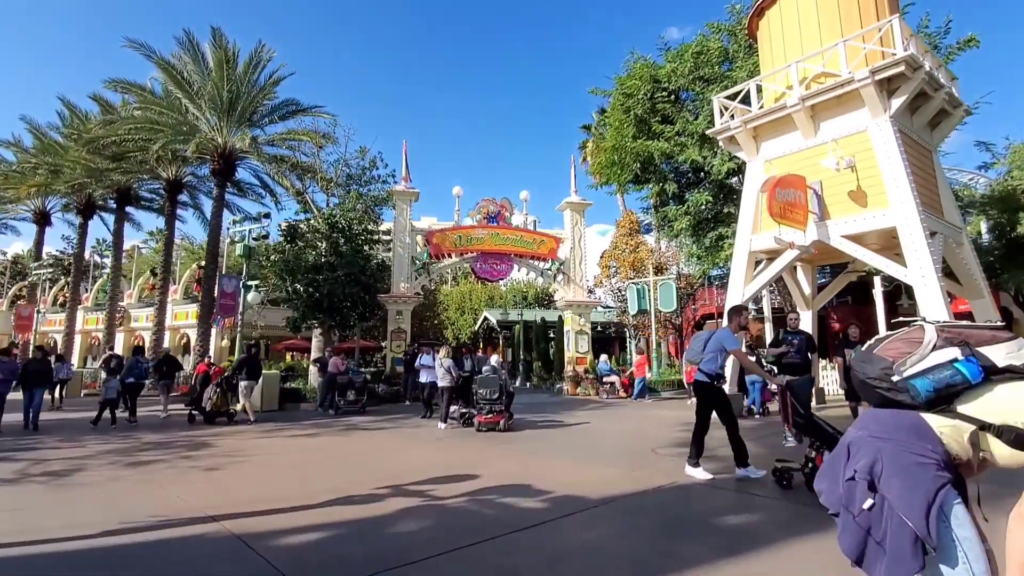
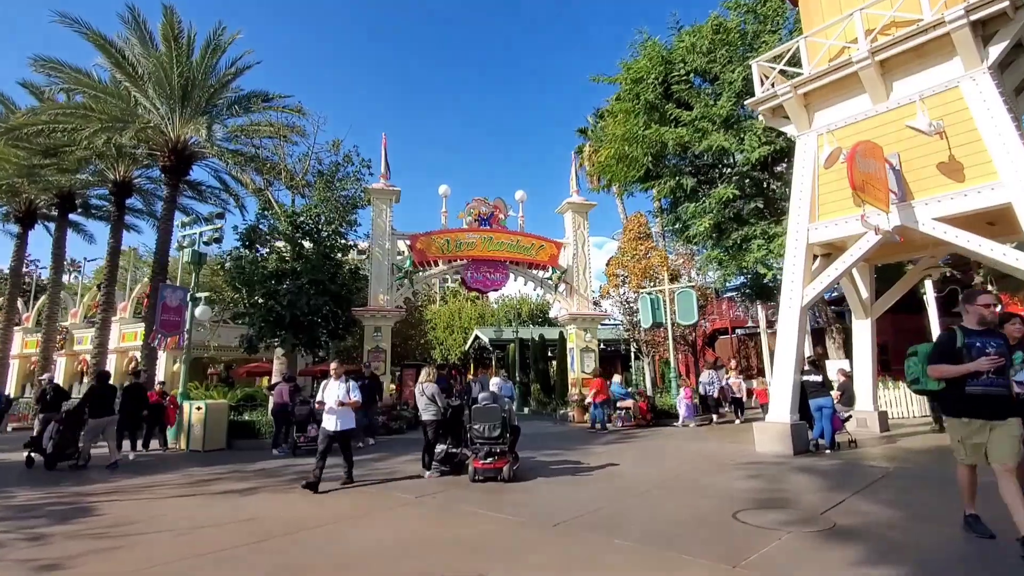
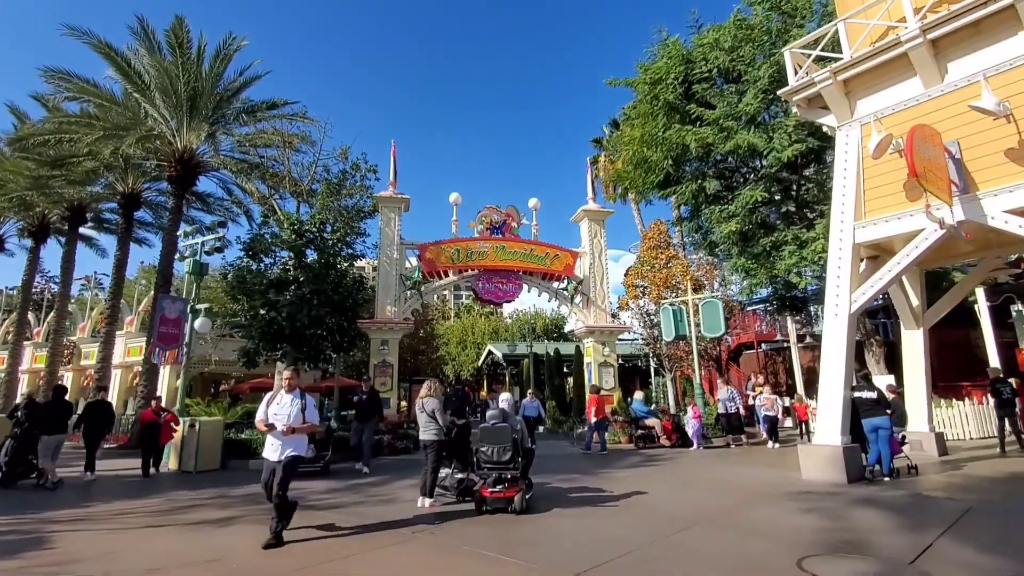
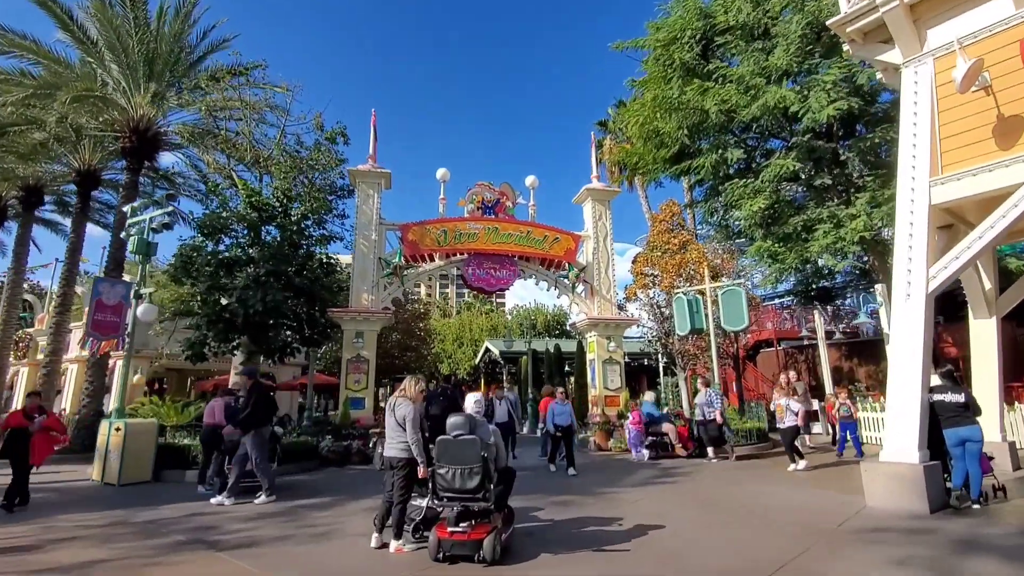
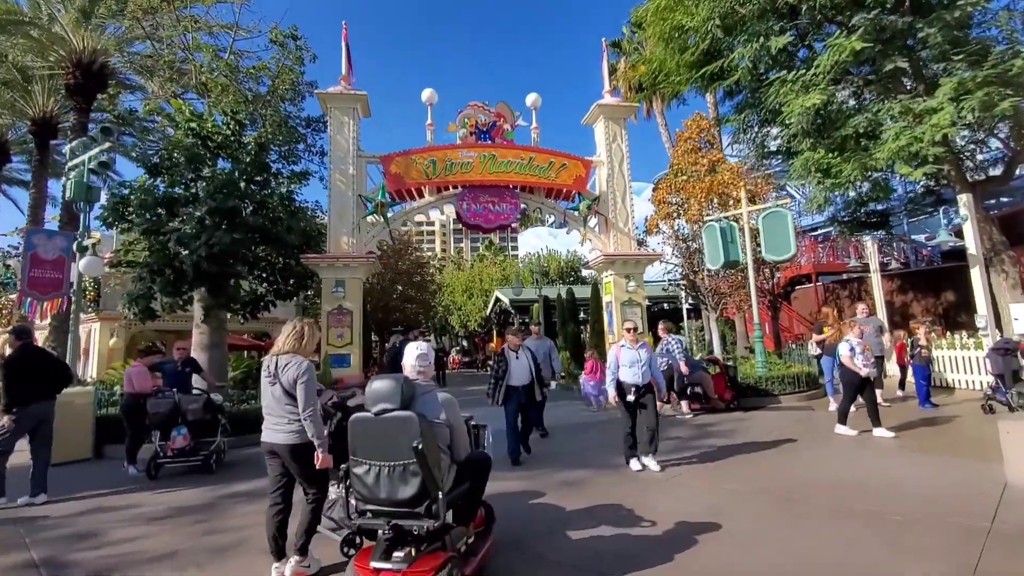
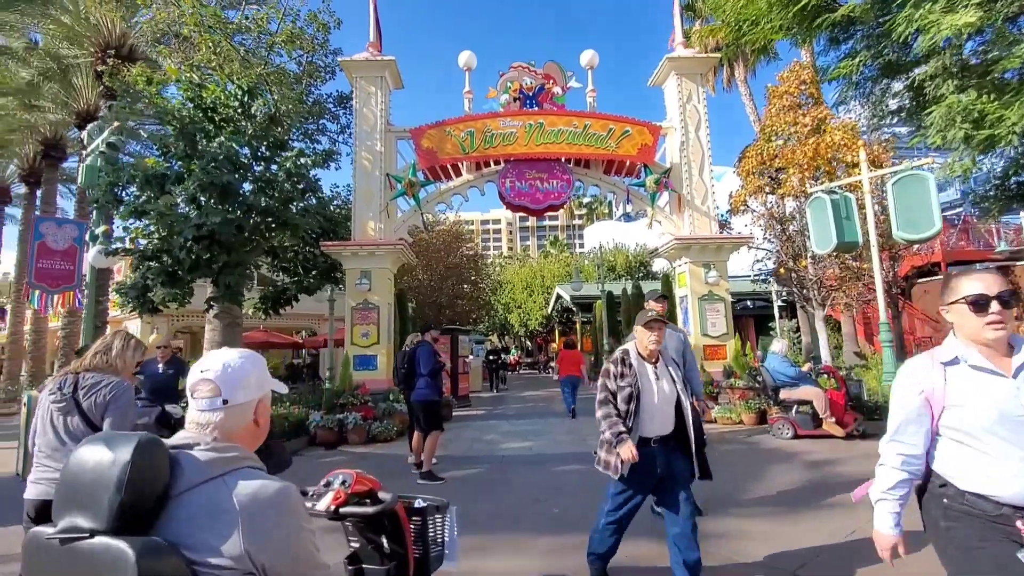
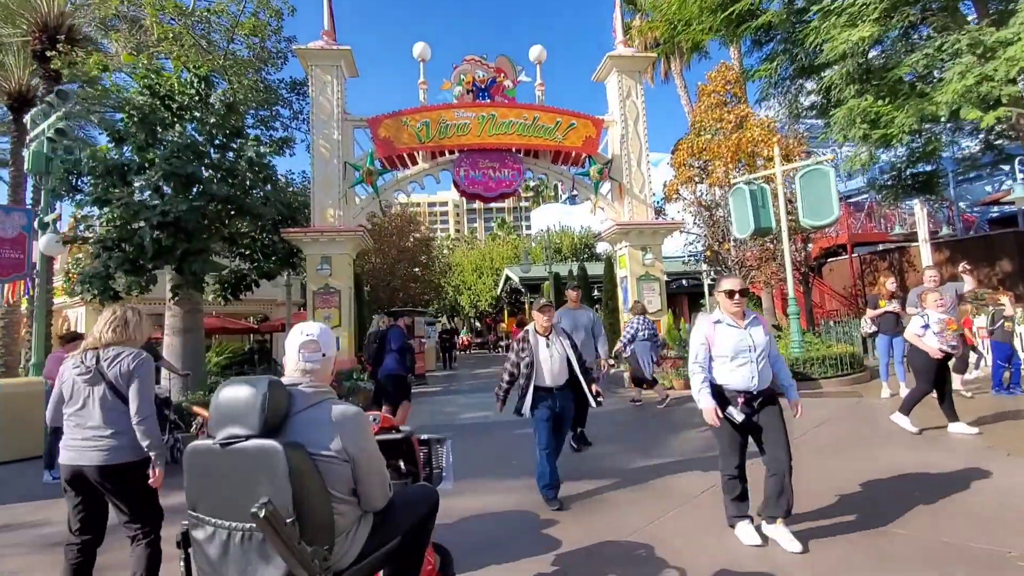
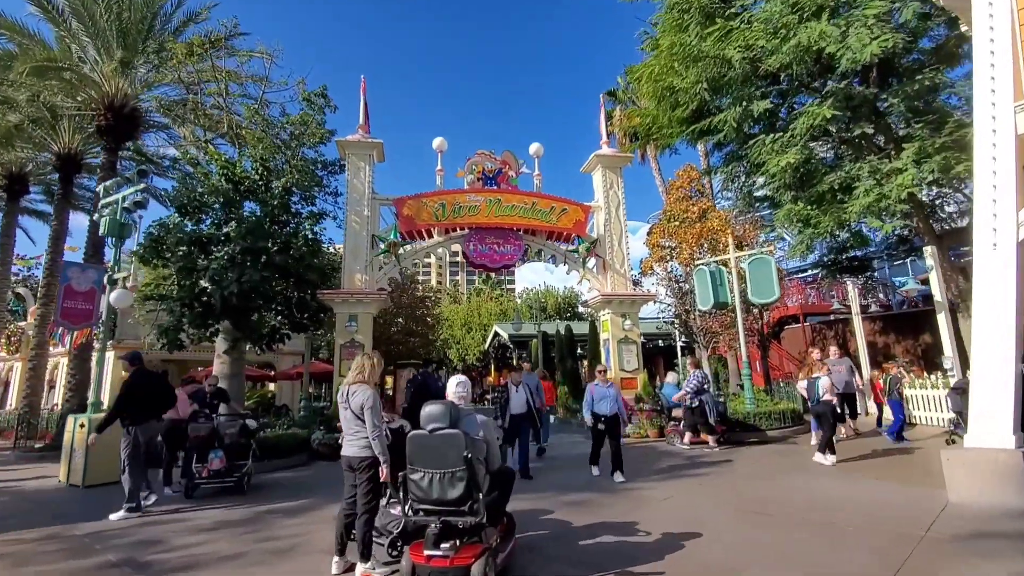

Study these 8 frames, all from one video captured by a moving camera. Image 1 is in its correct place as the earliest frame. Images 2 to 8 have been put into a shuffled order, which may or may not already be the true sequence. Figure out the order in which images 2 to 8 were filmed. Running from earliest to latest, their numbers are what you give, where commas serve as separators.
2, 3, 4, 8, 5, 7, 6
